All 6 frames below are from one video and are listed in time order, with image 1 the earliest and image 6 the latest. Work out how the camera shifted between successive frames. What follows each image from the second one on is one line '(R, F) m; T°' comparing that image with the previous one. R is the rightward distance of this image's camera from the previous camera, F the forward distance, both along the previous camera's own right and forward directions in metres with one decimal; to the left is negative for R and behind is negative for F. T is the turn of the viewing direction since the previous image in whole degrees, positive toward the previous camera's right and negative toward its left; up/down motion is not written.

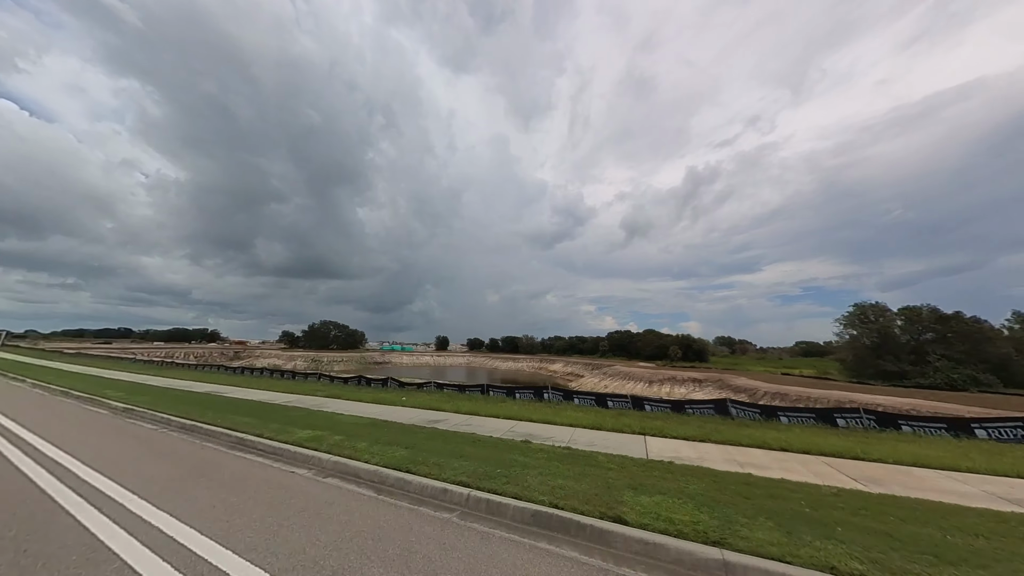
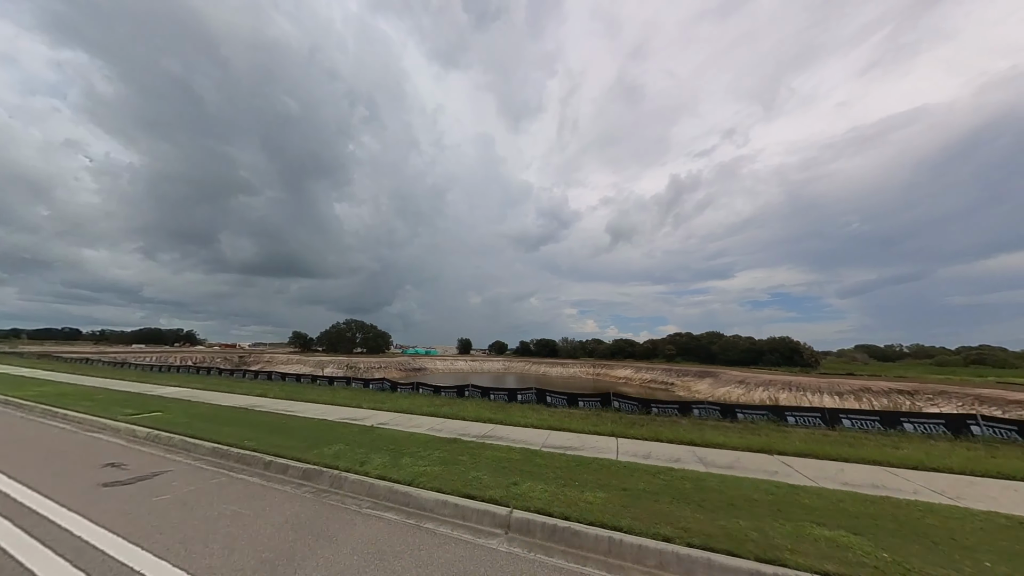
(-2.4, +1.5) m; +4°
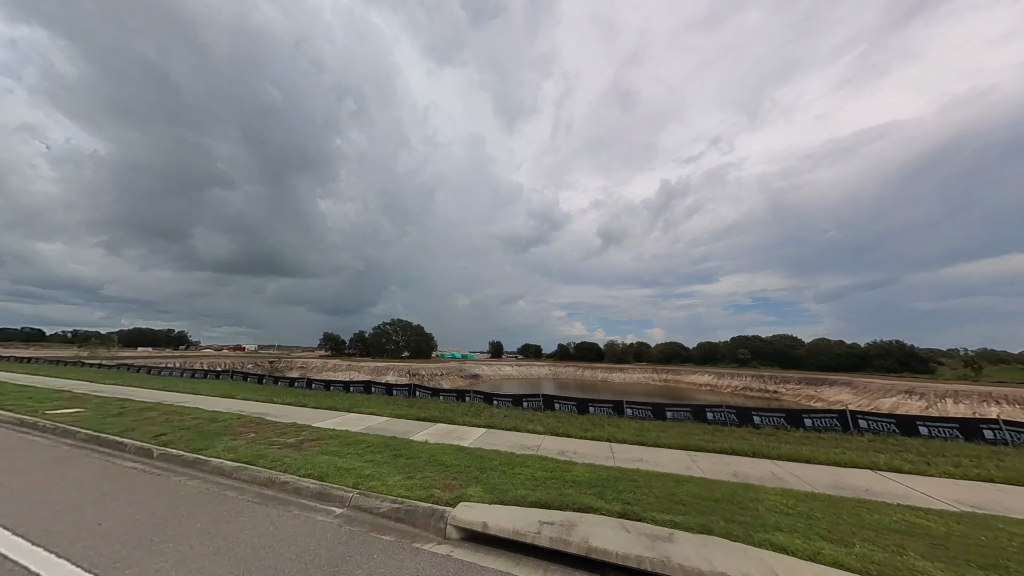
(-2.1, +1.2) m; +3°
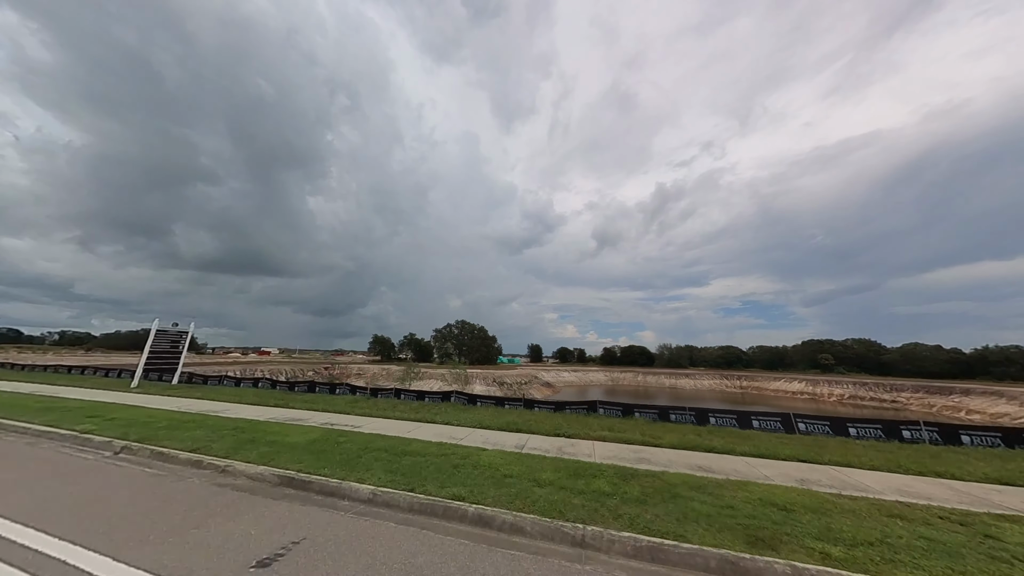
(-2.0, +0.9) m; +2°
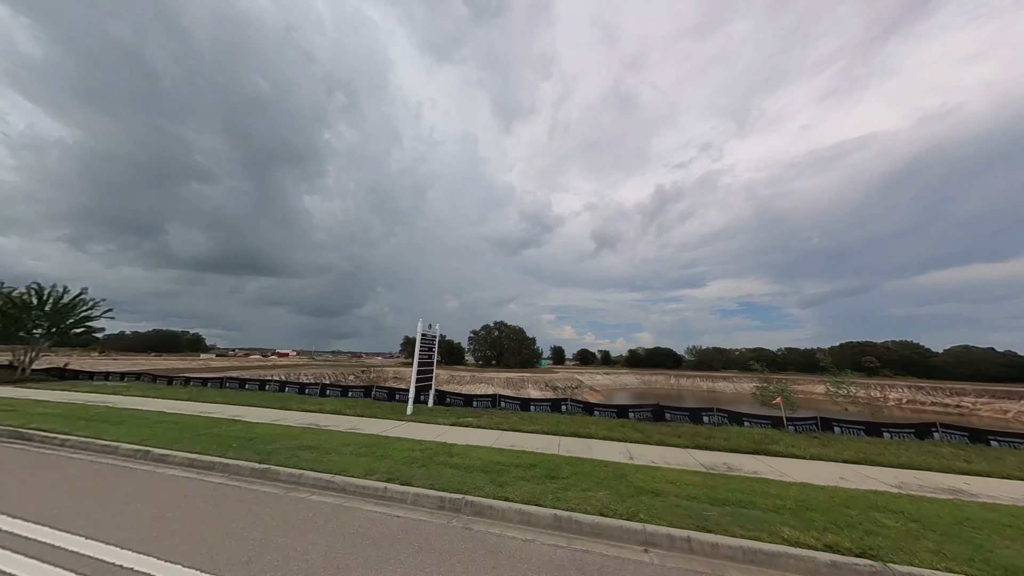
(-1.0, +0.4) m; +1°
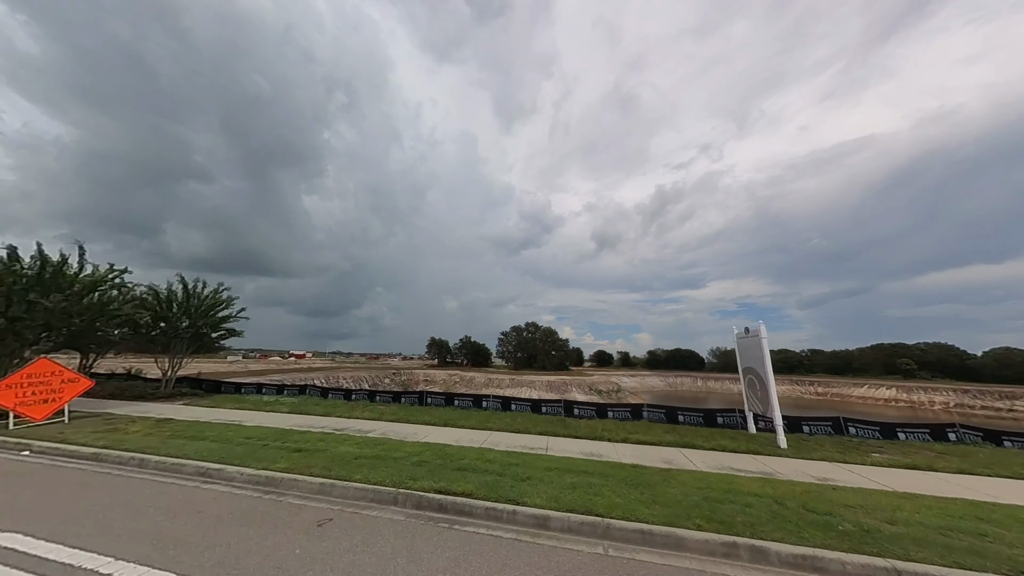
(-0.7, +0.3) m; 0°
